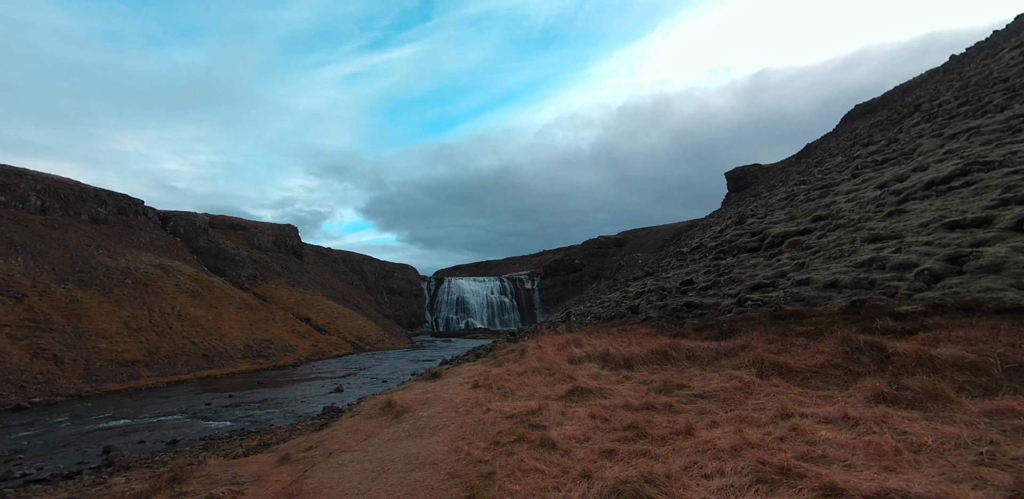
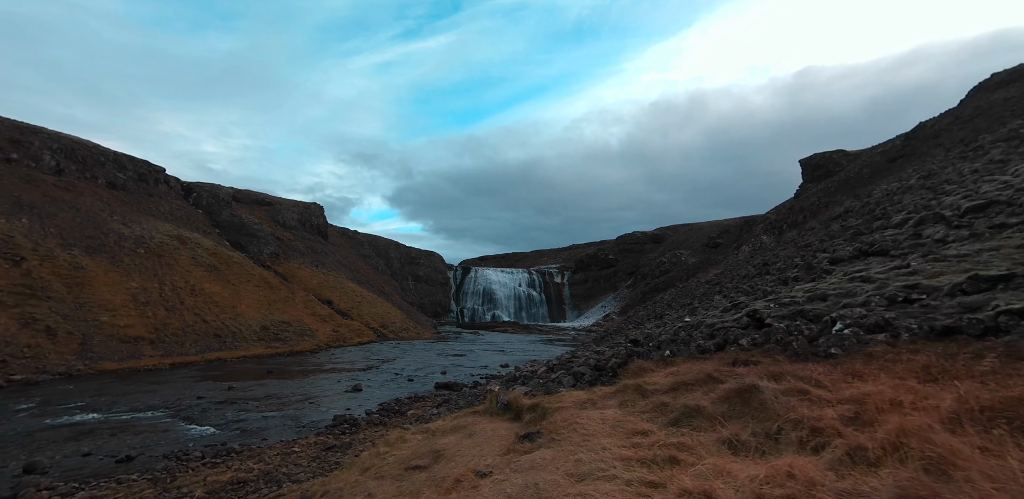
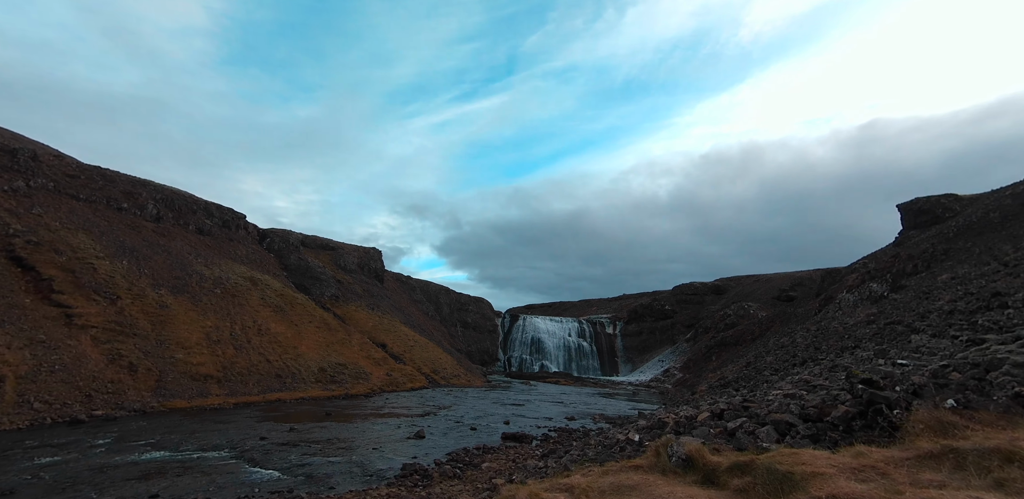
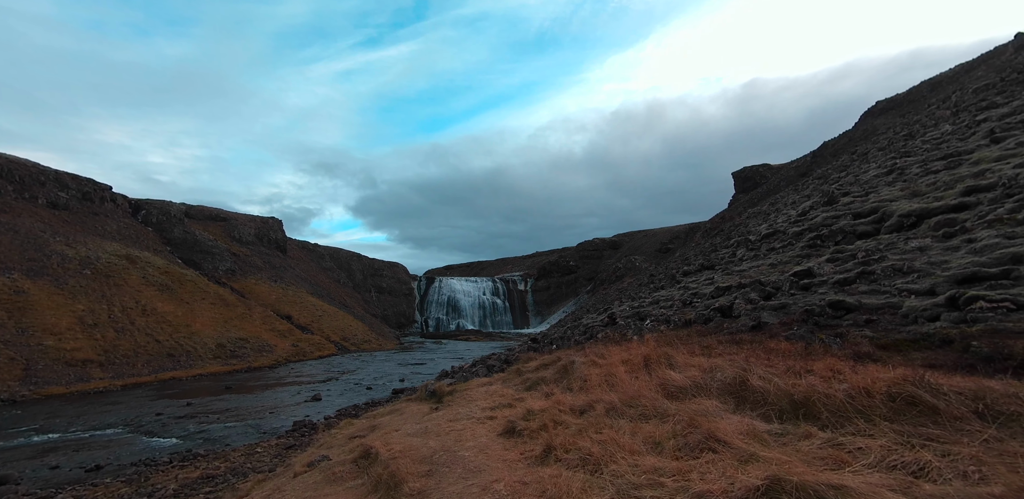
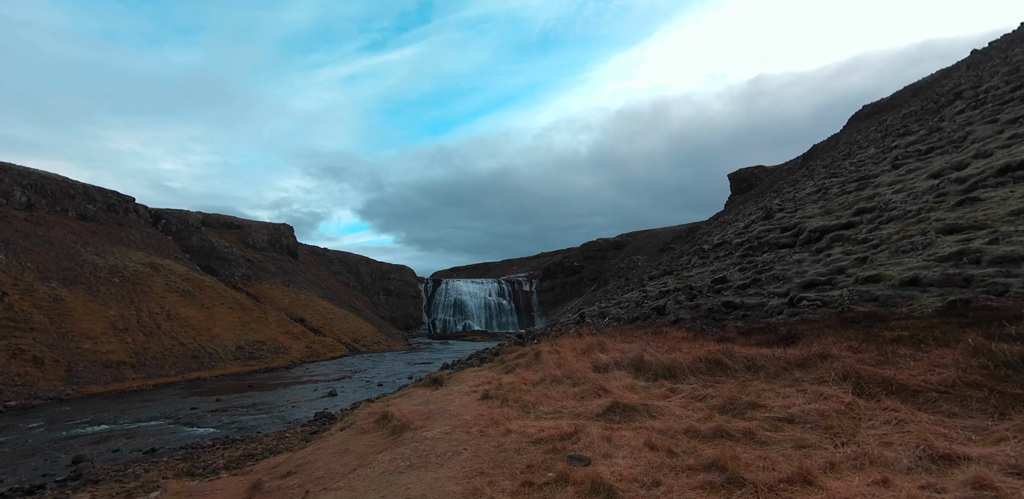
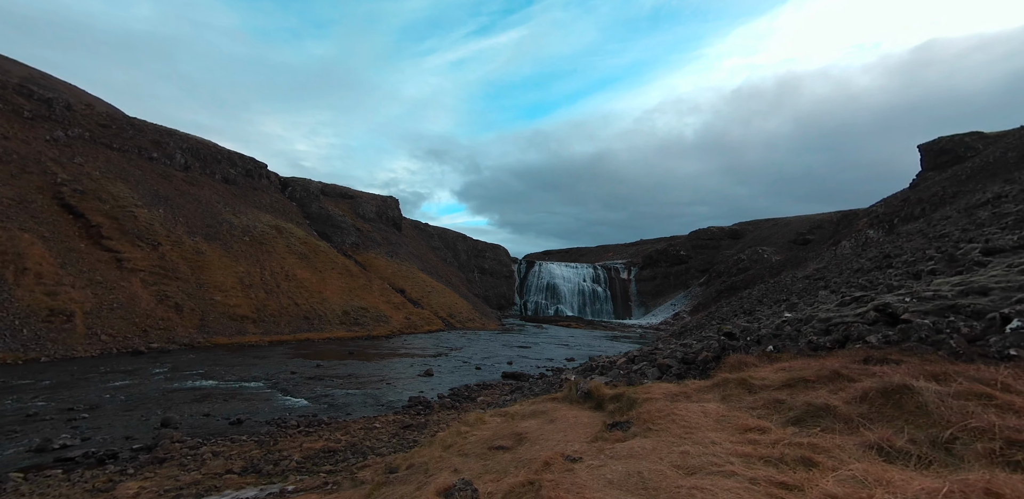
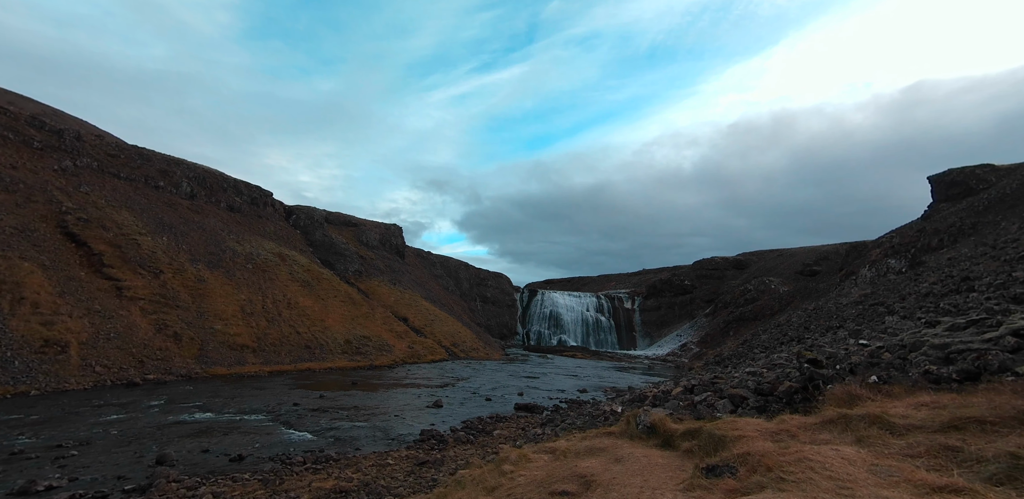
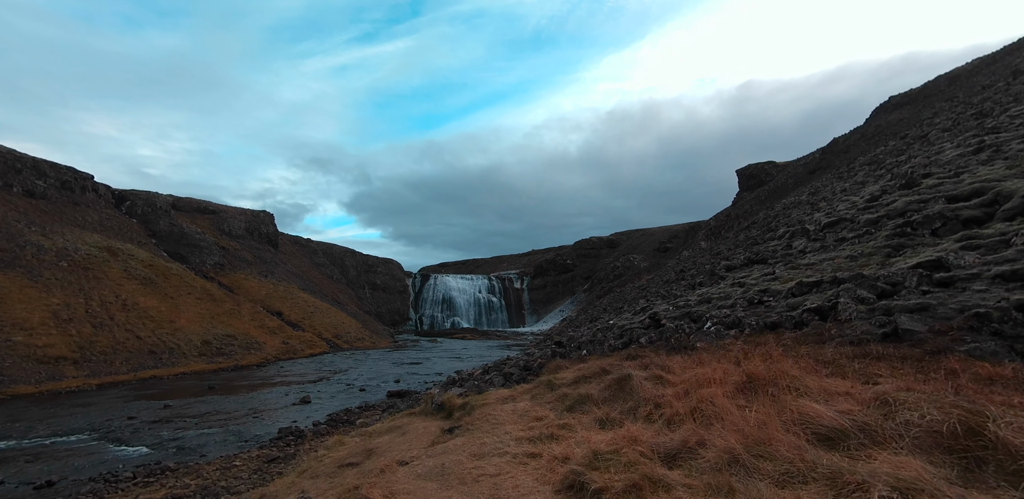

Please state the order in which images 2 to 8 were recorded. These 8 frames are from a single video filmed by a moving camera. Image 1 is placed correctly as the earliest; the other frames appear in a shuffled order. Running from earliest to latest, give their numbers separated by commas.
5, 4, 8, 2, 6, 7, 3
